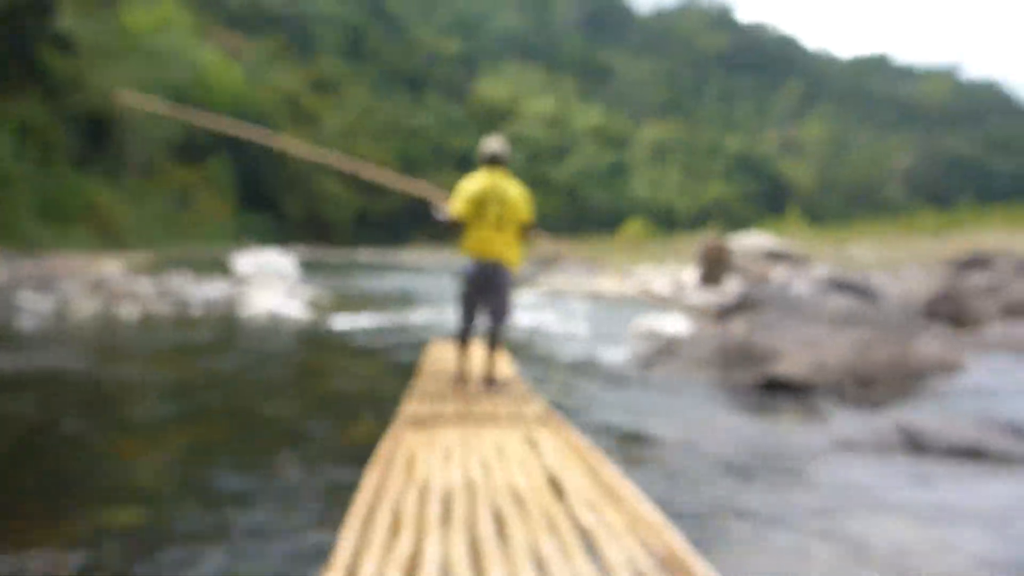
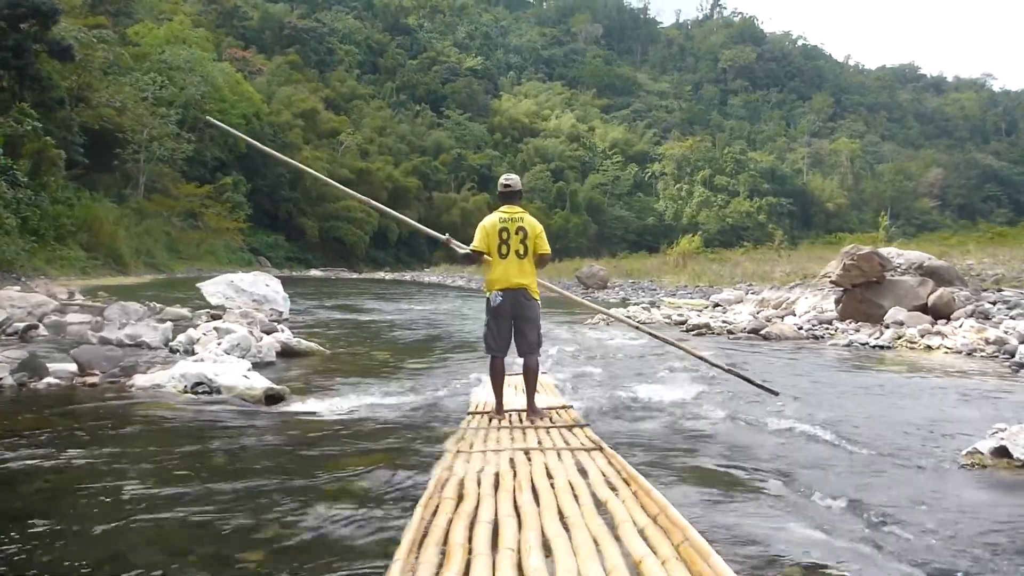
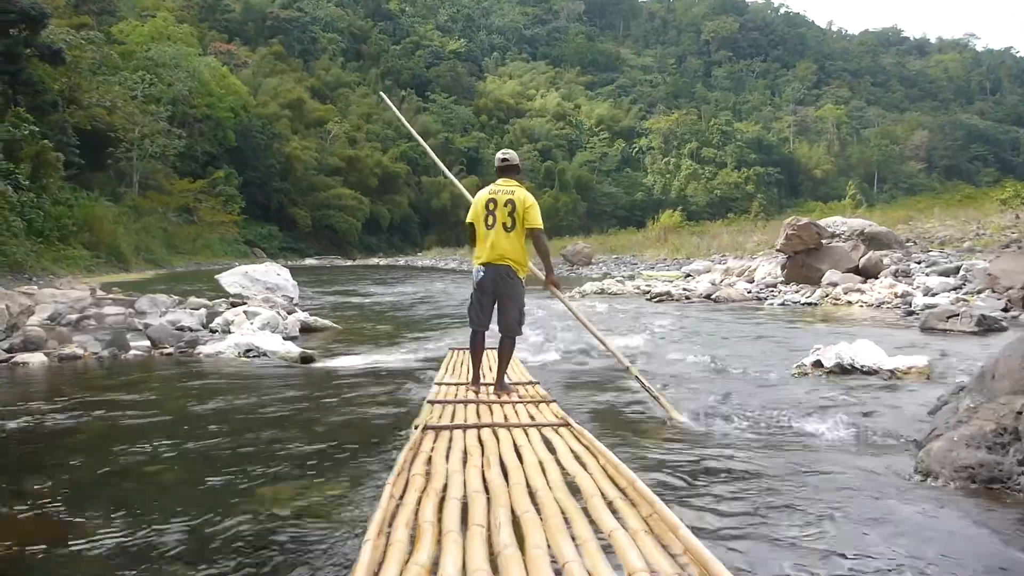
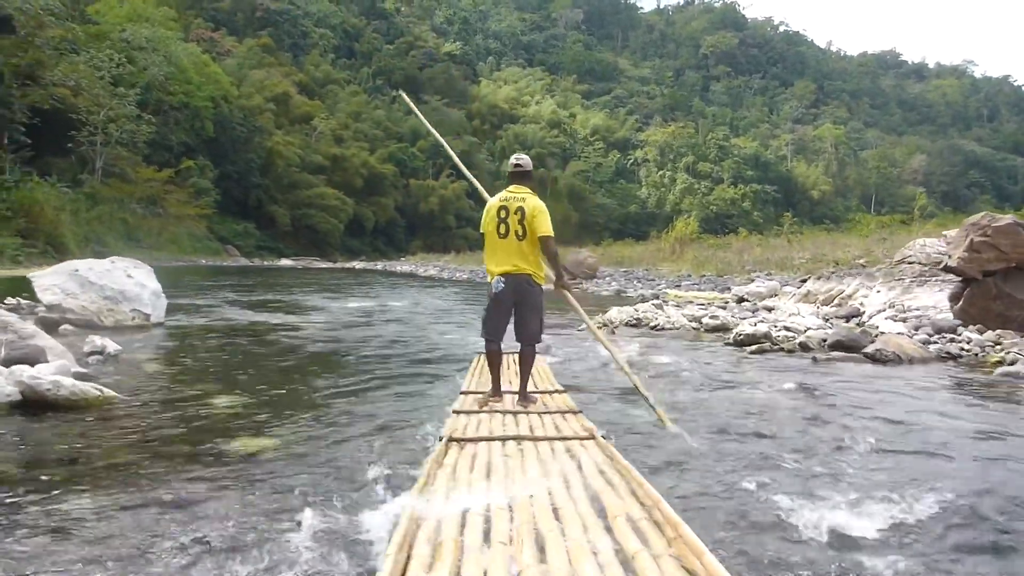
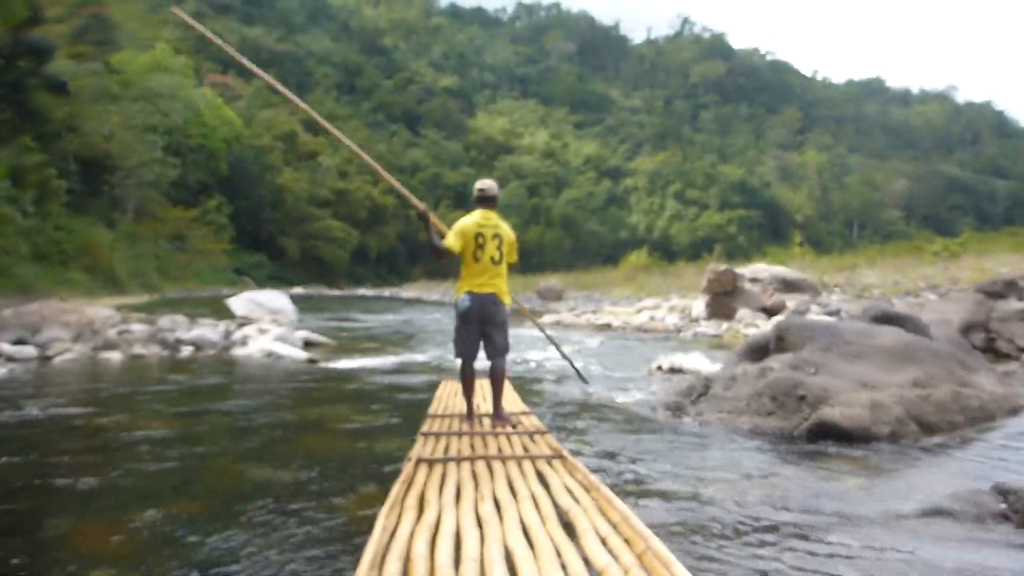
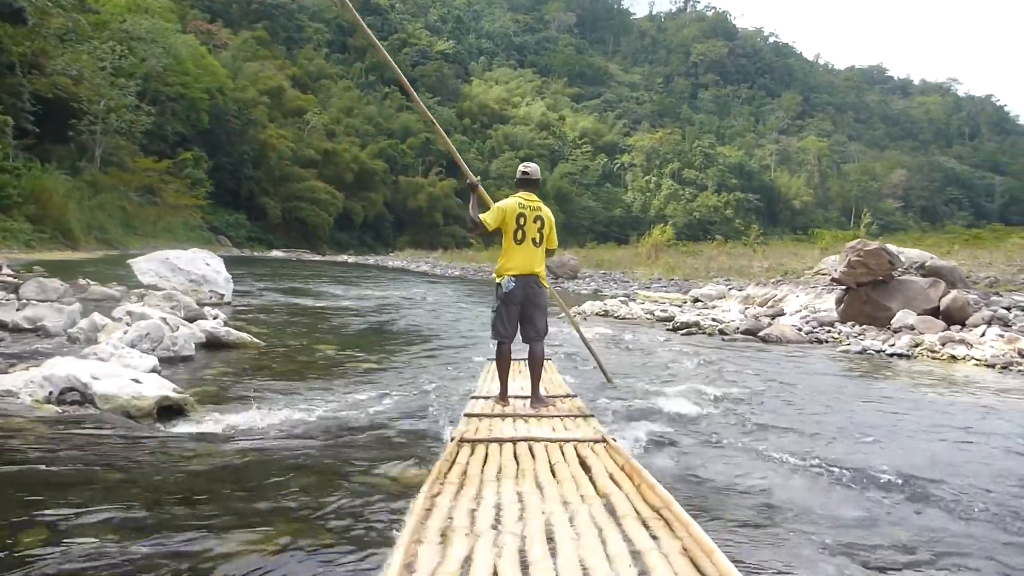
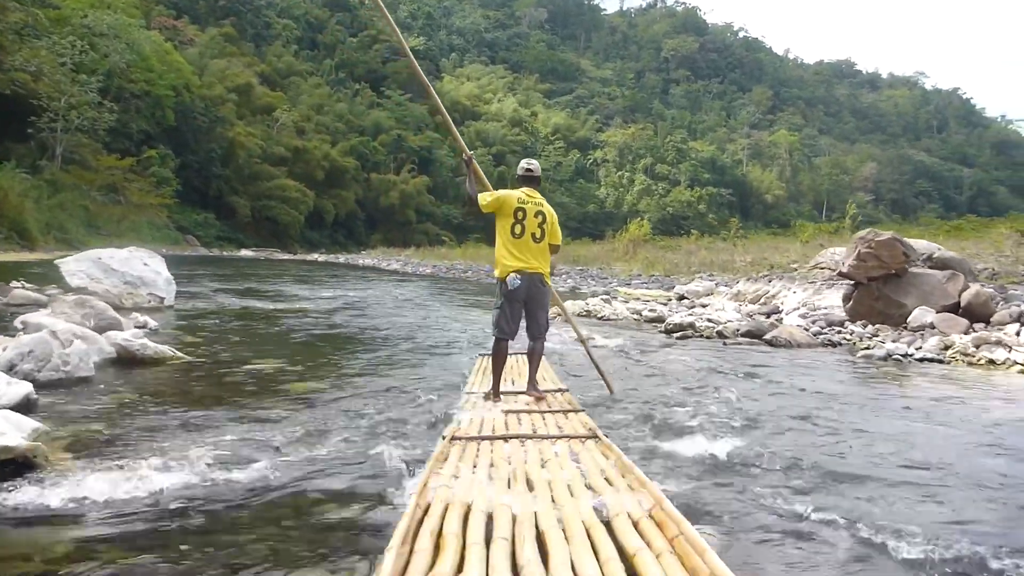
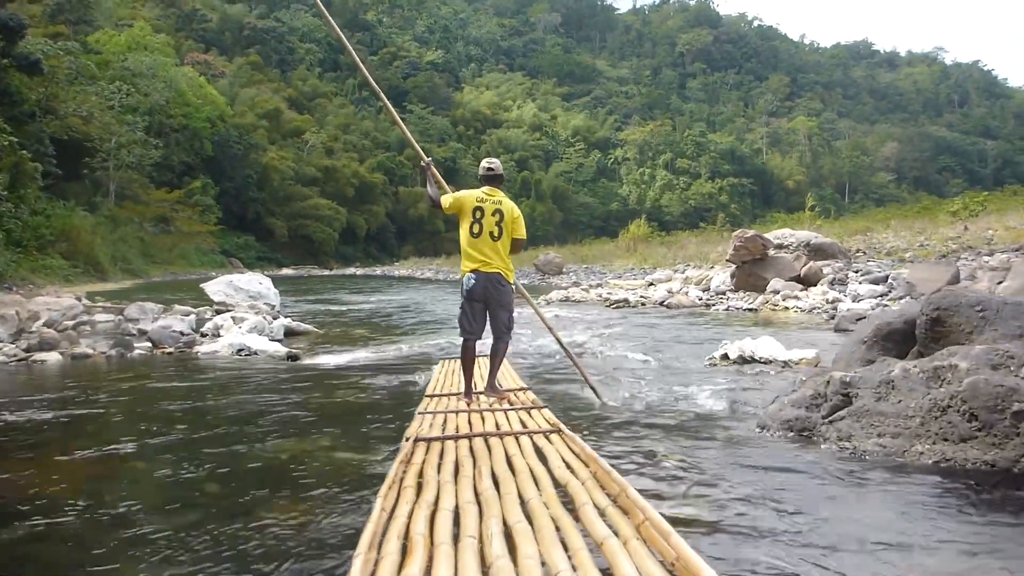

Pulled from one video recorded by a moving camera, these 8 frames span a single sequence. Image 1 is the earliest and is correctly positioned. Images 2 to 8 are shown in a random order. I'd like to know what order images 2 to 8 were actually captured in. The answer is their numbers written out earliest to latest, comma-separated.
5, 8, 3, 2, 6, 7, 4
